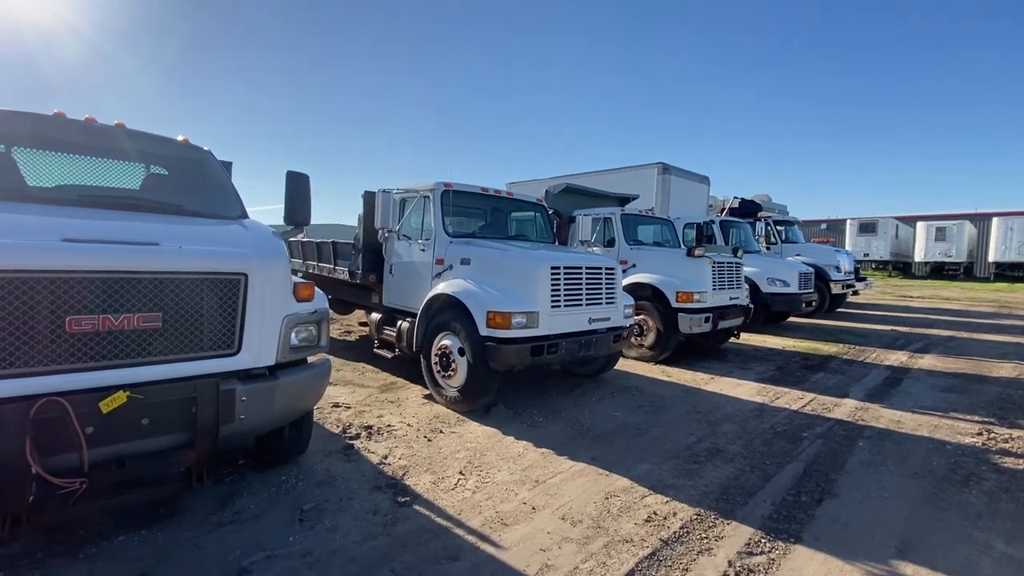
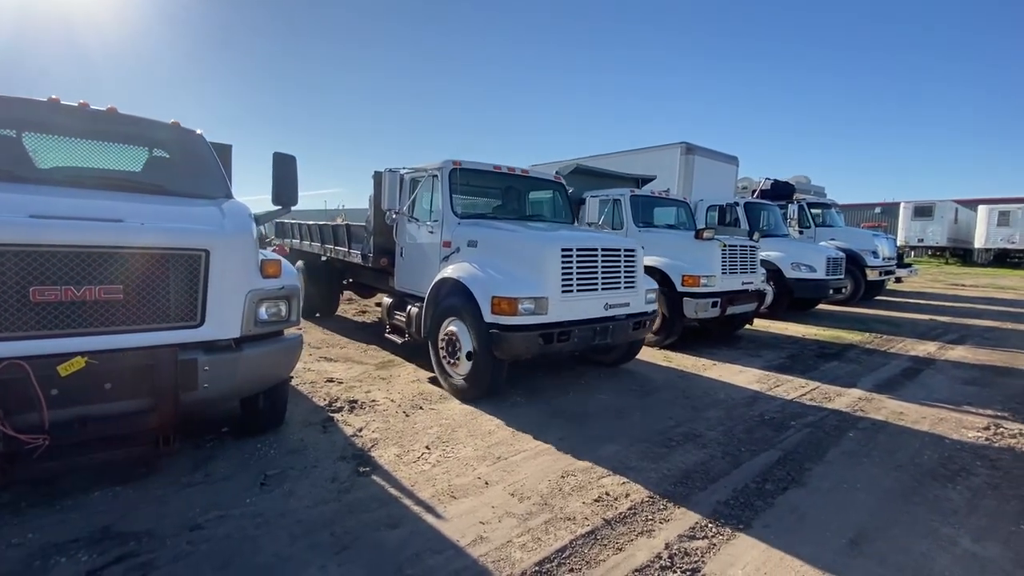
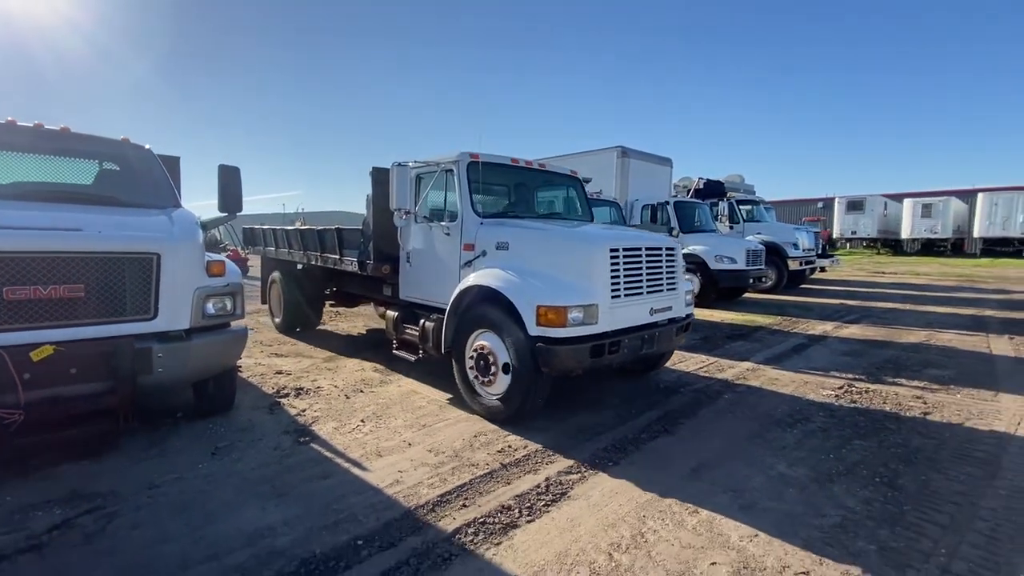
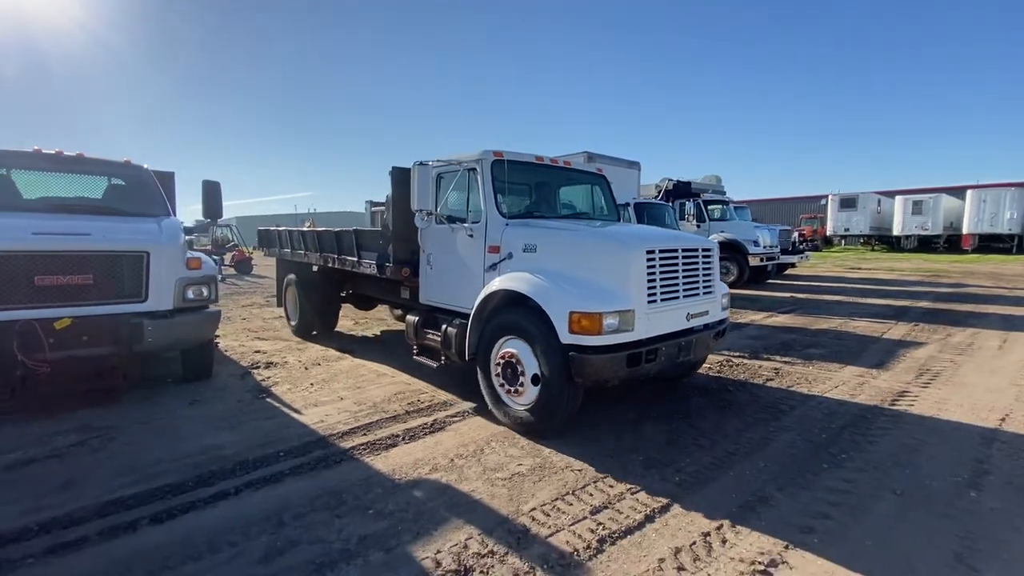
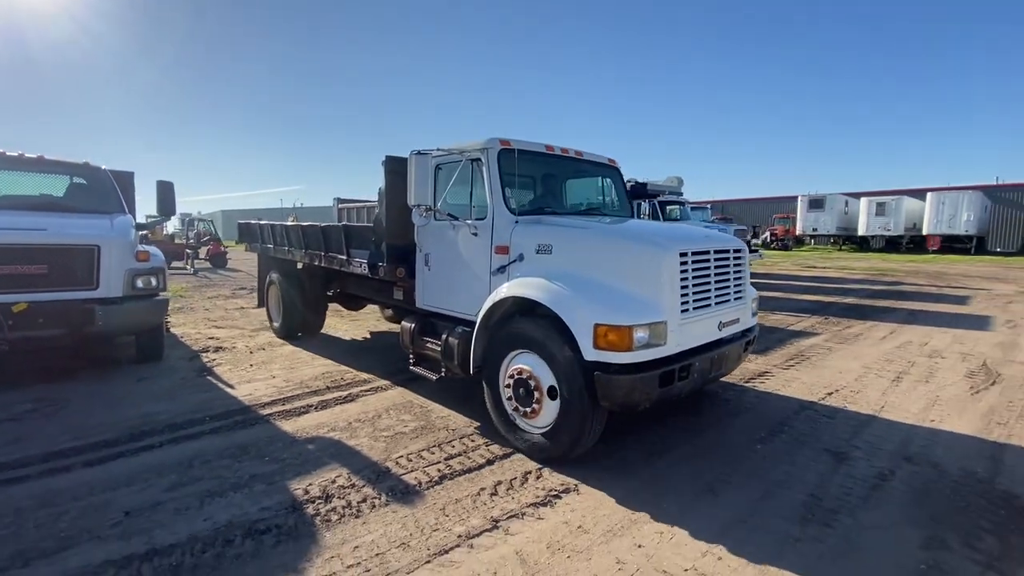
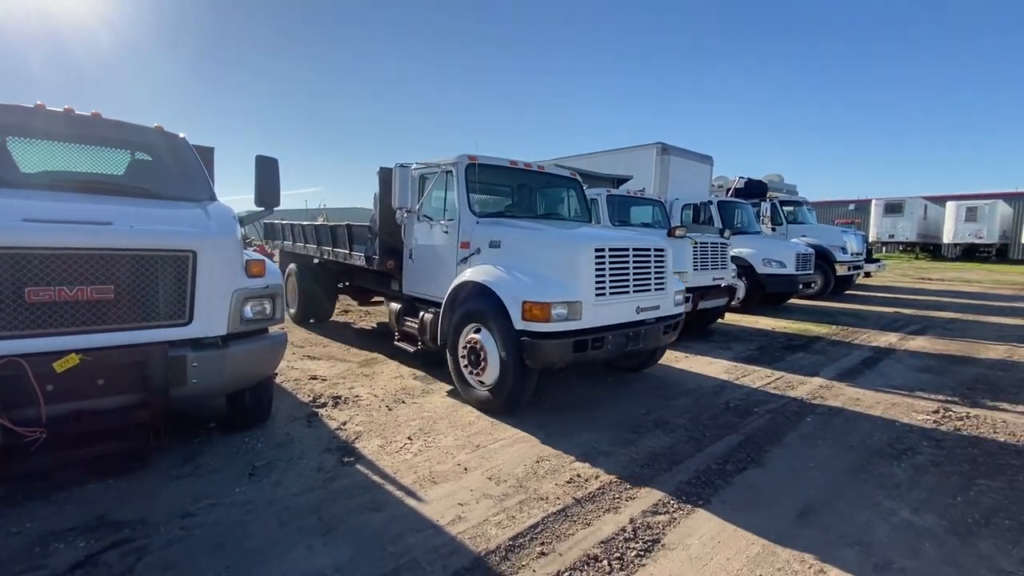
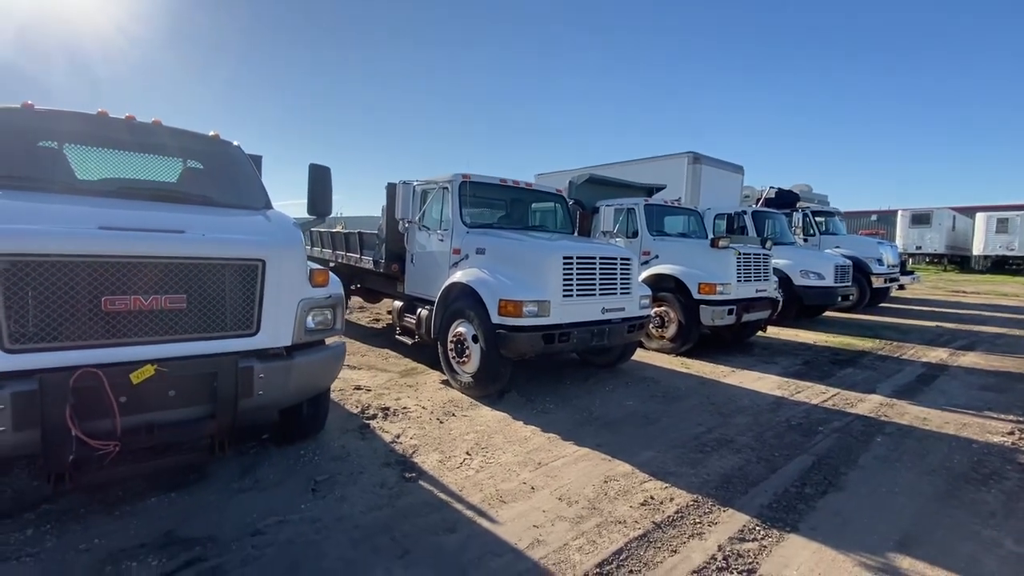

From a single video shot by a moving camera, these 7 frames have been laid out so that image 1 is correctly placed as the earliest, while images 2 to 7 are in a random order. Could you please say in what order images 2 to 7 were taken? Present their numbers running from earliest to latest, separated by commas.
7, 2, 6, 3, 4, 5
